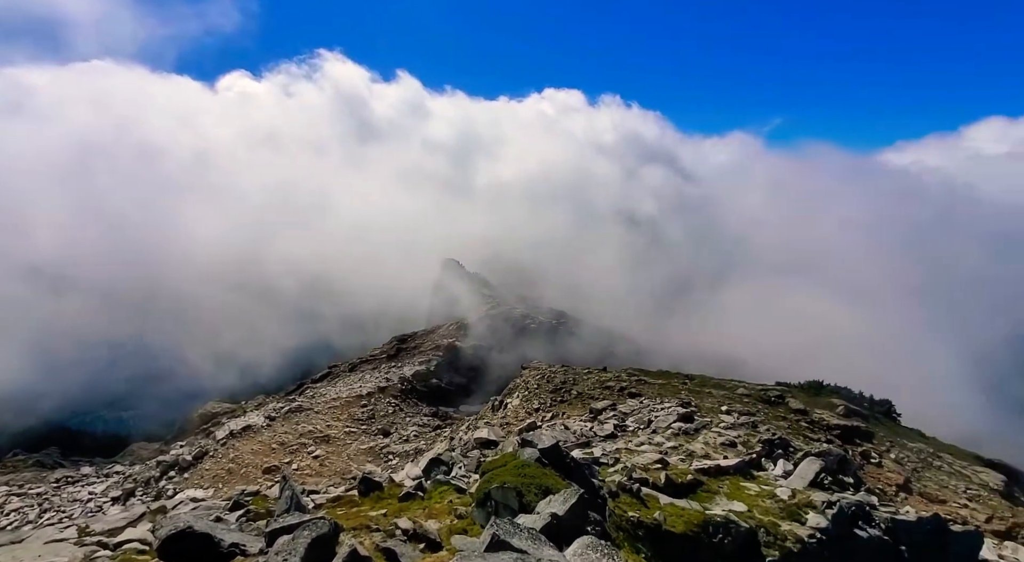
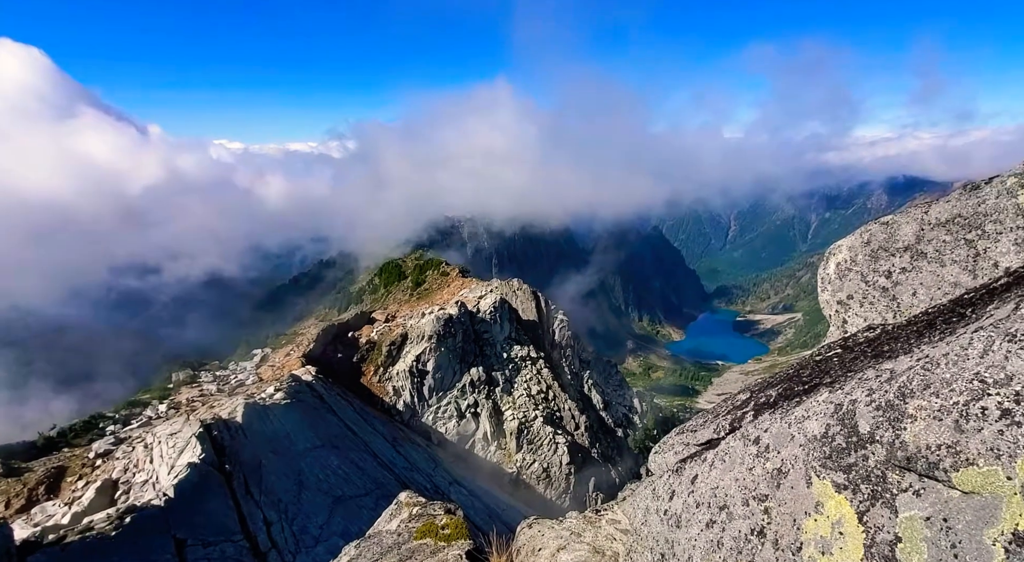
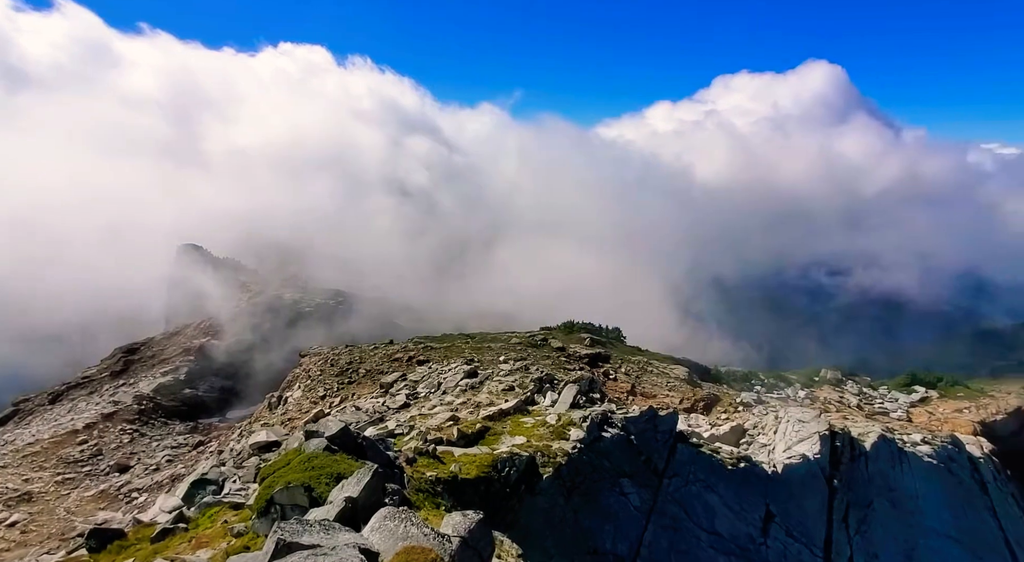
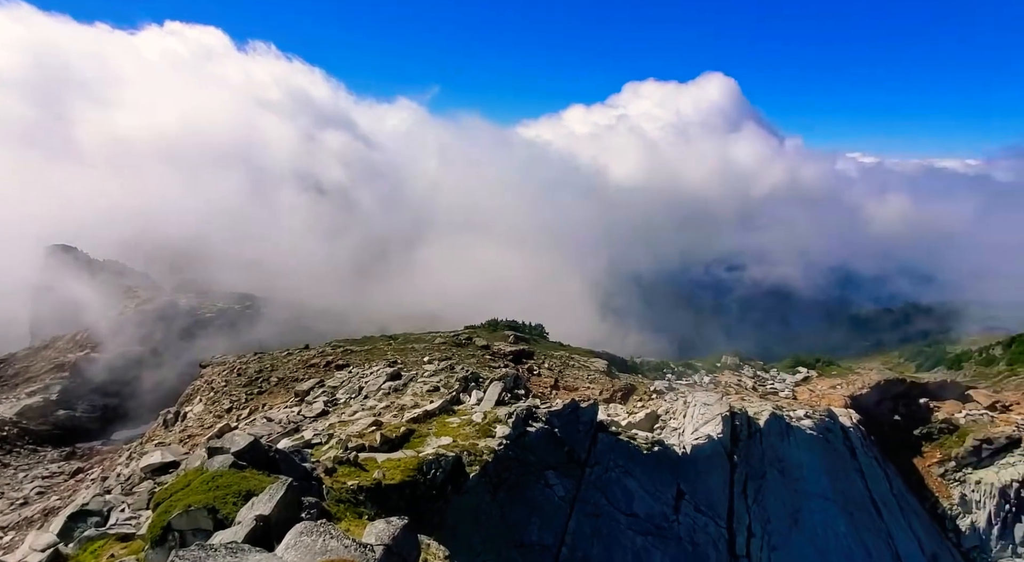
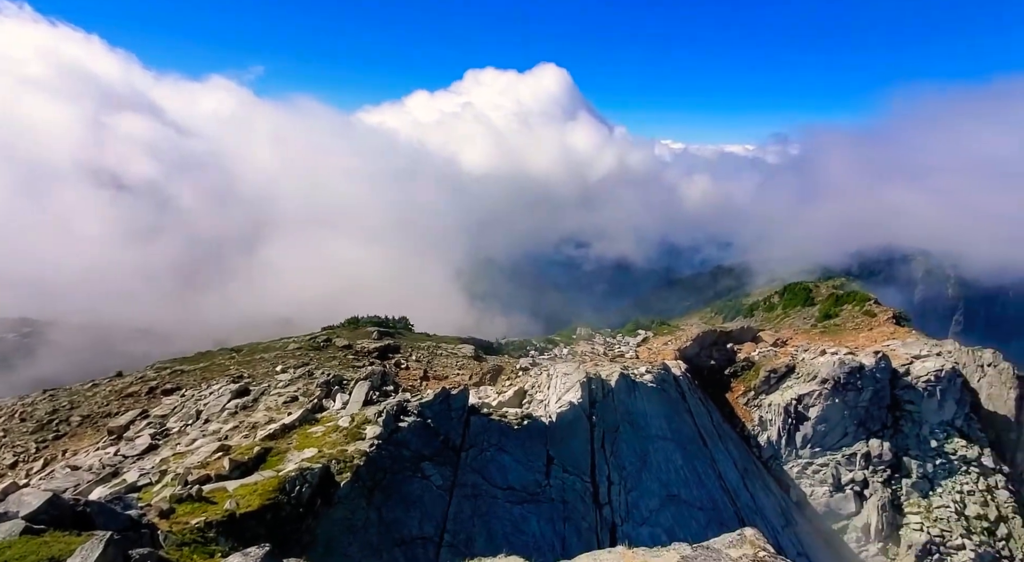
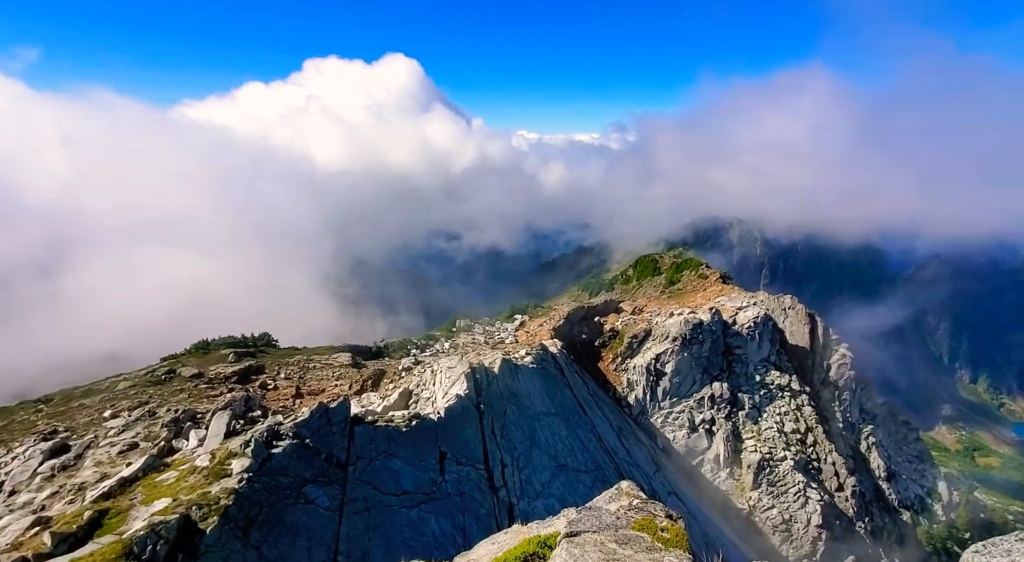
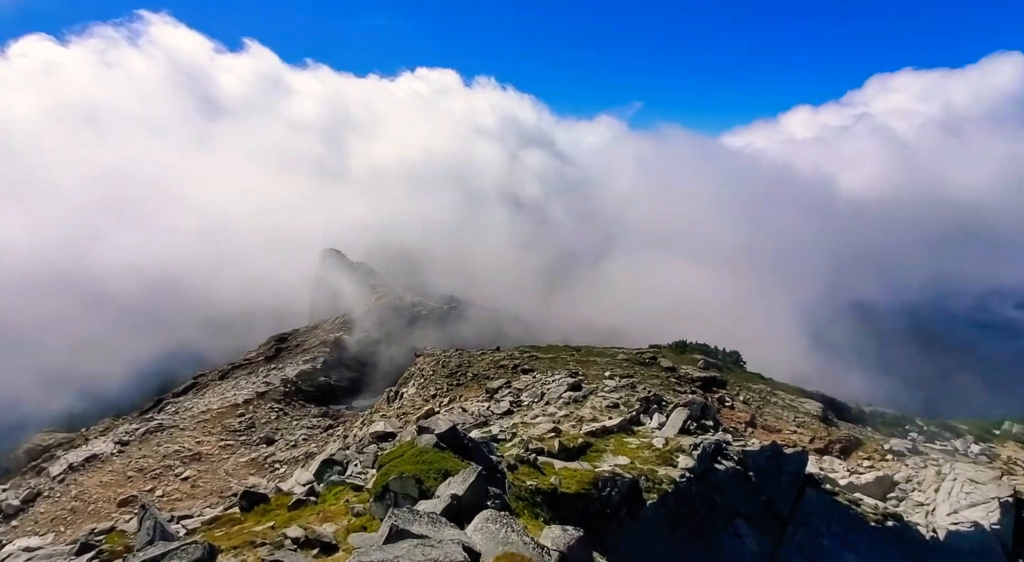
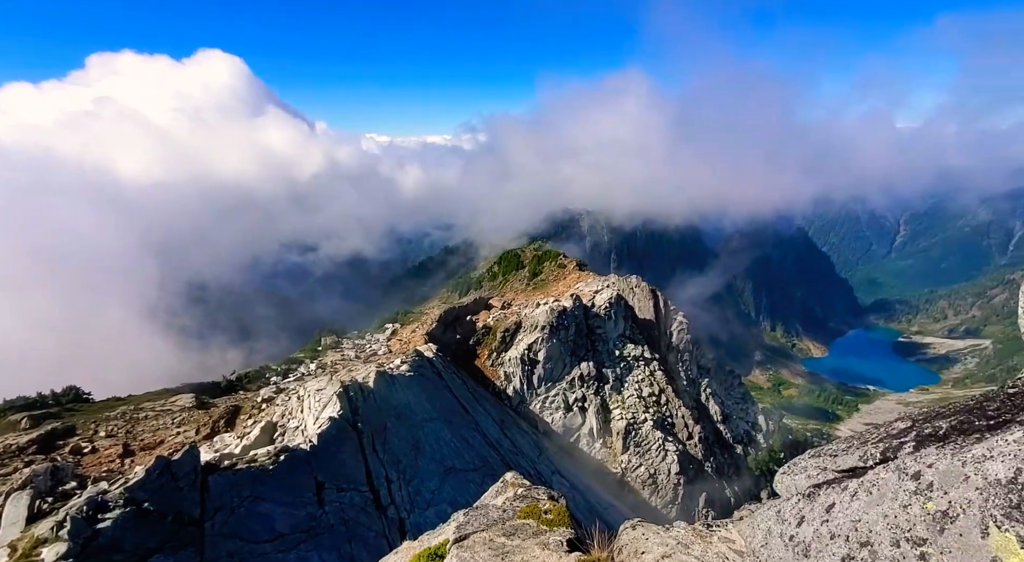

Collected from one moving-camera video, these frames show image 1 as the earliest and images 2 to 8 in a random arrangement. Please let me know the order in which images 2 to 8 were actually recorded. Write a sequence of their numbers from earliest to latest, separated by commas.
7, 3, 4, 5, 6, 8, 2
